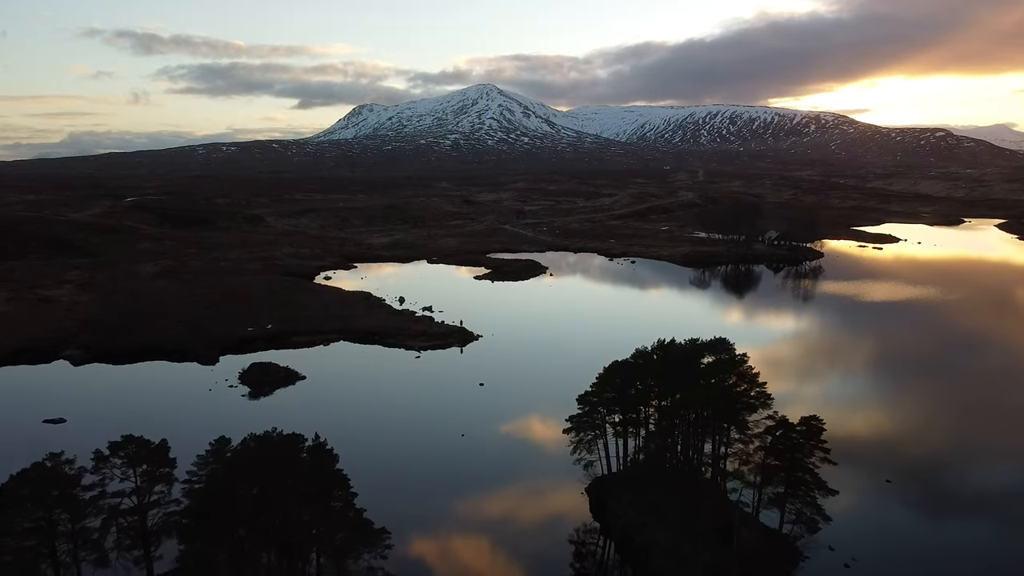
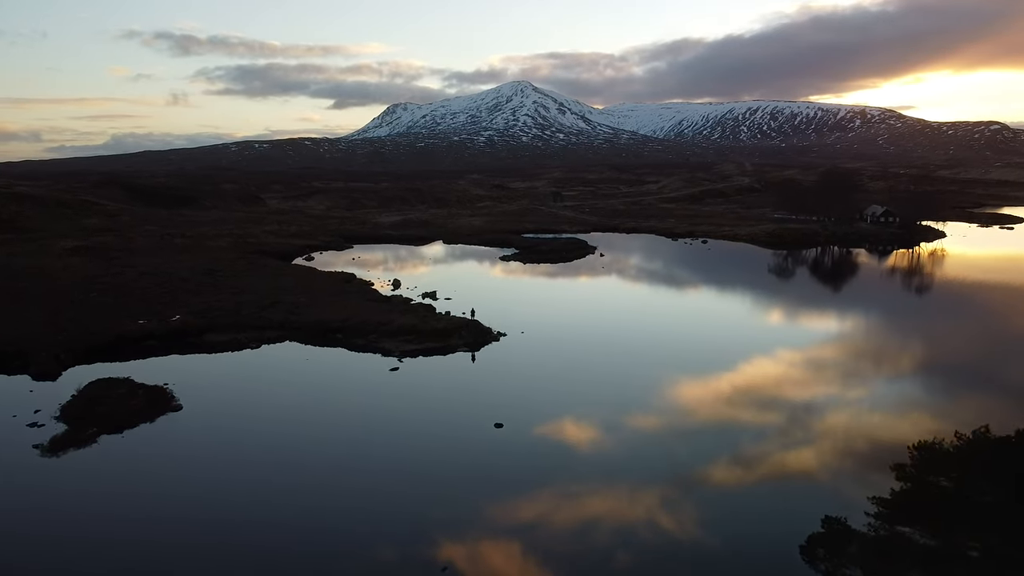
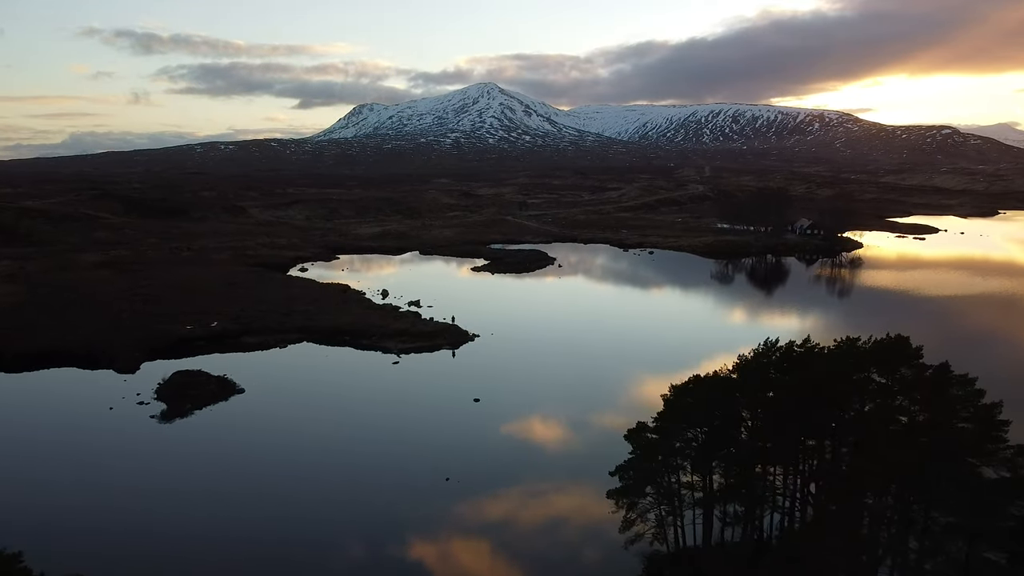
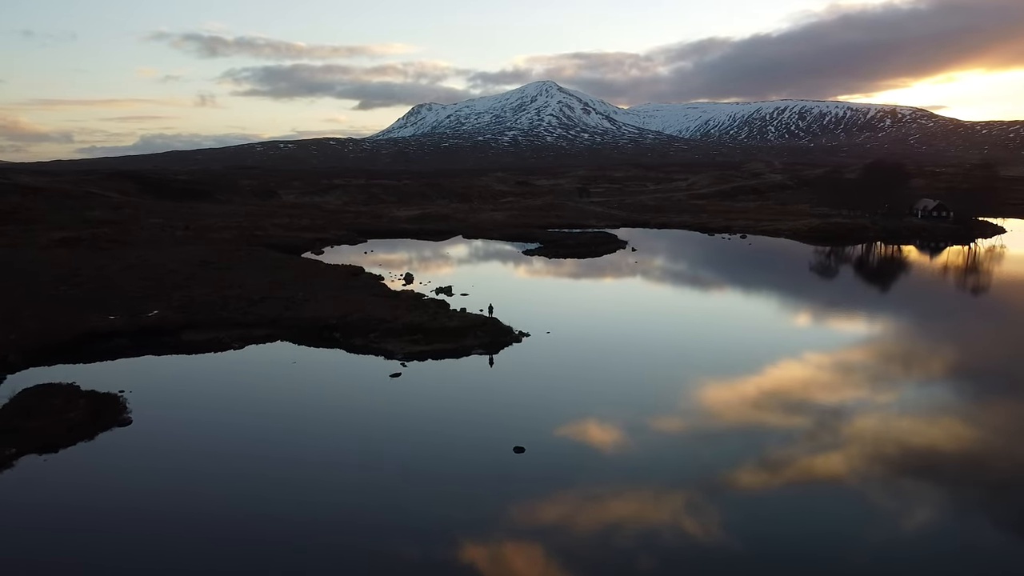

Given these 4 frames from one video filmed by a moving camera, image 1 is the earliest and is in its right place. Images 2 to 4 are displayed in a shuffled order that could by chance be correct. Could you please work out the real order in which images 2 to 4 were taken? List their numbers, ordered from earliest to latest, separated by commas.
3, 2, 4
